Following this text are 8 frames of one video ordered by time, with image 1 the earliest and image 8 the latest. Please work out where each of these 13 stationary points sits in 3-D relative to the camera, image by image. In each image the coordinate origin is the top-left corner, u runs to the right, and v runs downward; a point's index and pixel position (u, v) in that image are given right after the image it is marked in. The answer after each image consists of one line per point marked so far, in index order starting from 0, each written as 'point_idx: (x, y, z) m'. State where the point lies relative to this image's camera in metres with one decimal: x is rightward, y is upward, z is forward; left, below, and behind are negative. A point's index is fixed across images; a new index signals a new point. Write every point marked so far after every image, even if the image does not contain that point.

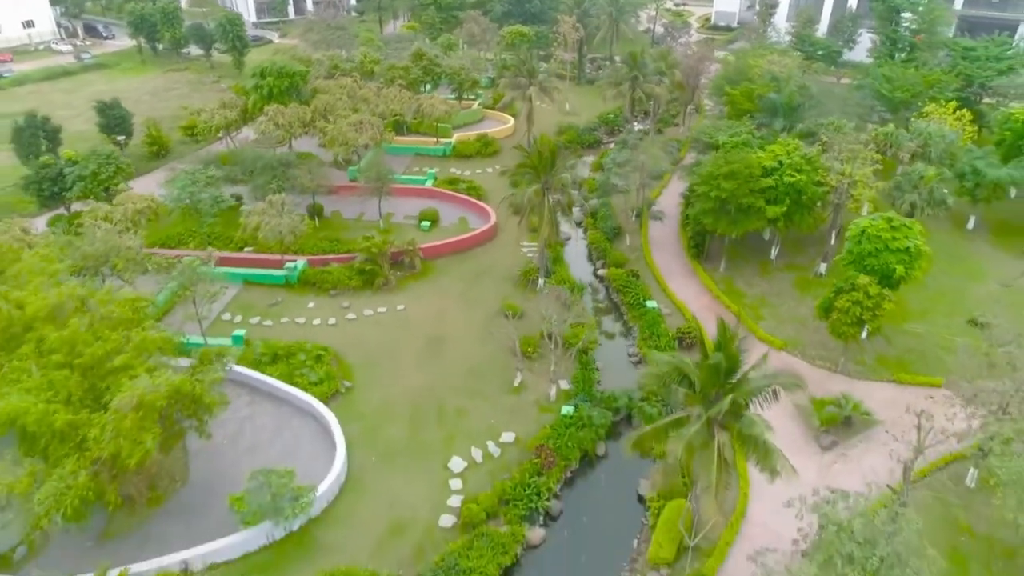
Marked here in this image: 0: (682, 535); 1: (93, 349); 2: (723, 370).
0: (+4.7, -6.8, +17.9) m
1: (-11.5, -1.6, +17.6) m
2: (+5.0, -1.9, +15.5) m
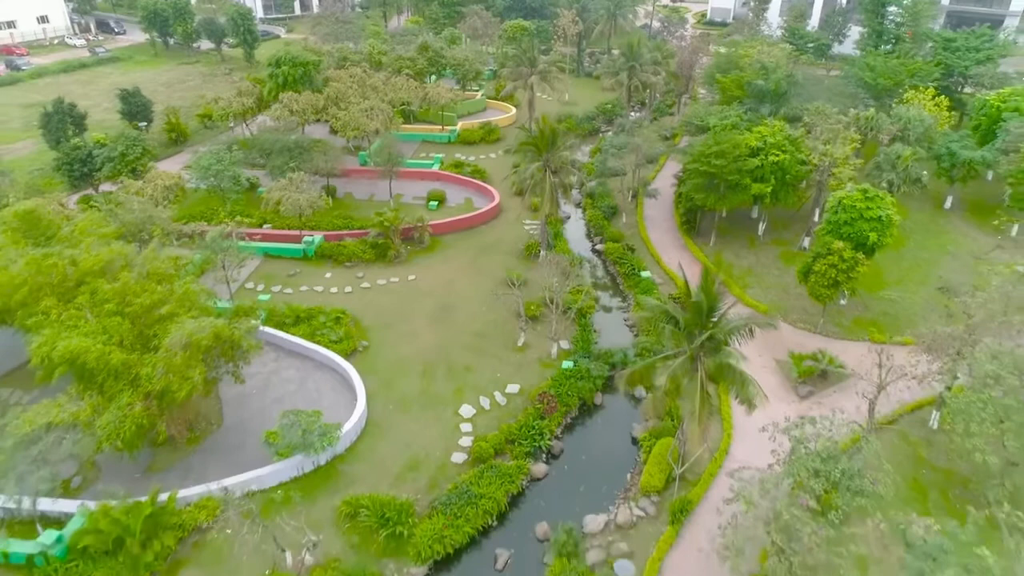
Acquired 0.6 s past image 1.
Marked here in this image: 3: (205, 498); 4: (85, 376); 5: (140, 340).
0: (+4.9, -5.4, +20.0) m
1: (-11.3, -0.3, +19.6) m
2: (+5.2, -0.5, +17.5) m
3: (-8.9, -6.1, +18.4) m
4: (-12.1, -2.4, +18.4) m
5: (-11.1, -1.5, +19.4) m
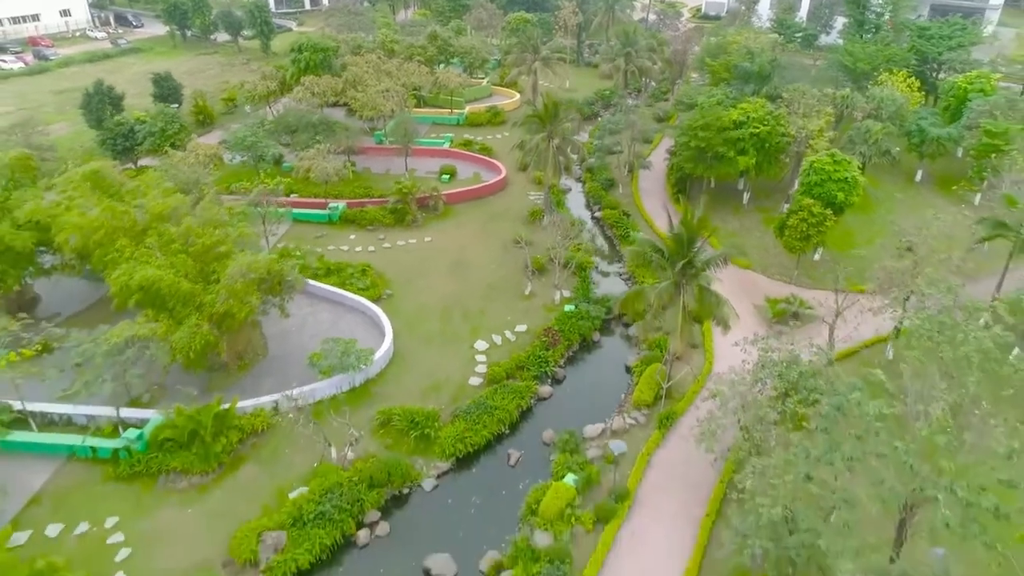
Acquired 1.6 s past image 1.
0: (+5.3, -3.4, +23.1) m
1: (-10.9, +1.8, +22.8) m
2: (+5.6, +1.5, +20.6) m
3: (-8.5, -4.1, +21.6) m
4: (-11.8, -0.4, +21.5) m
5: (-10.8, +0.6, +22.5) m
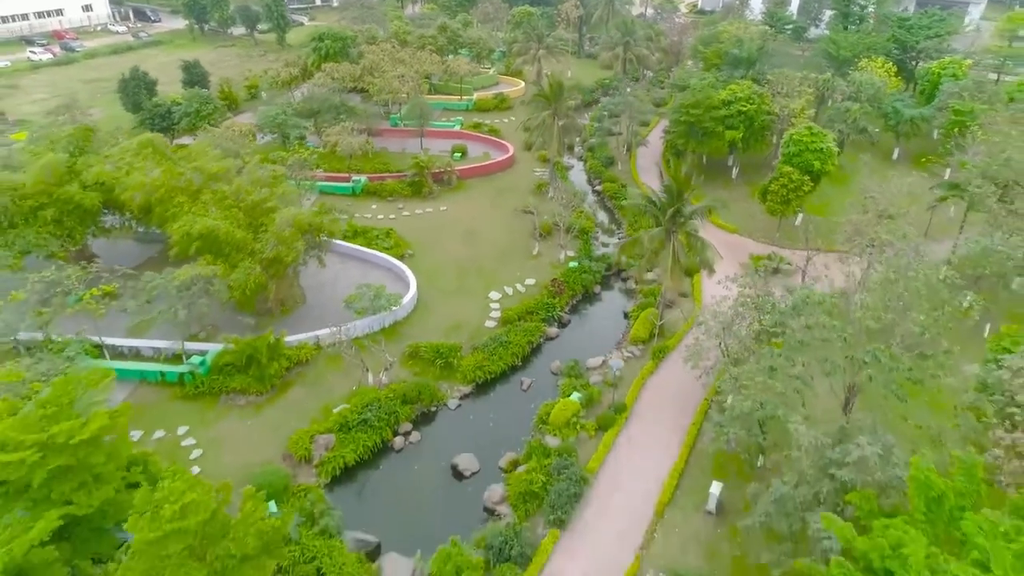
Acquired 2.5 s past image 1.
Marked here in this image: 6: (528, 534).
0: (+5.7, -1.4, +26.3) m
1: (-10.5, +3.7, +25.9) m
2: (+6.0, +3.5, +23.8) m
3: (-8.0, -2.1, +24.7) m
4: (-11.3, +1.6, +24.6) m
5: (-10.3, +2.5, +25.6) m
6: (+0.5, -6.8, +18.0) m
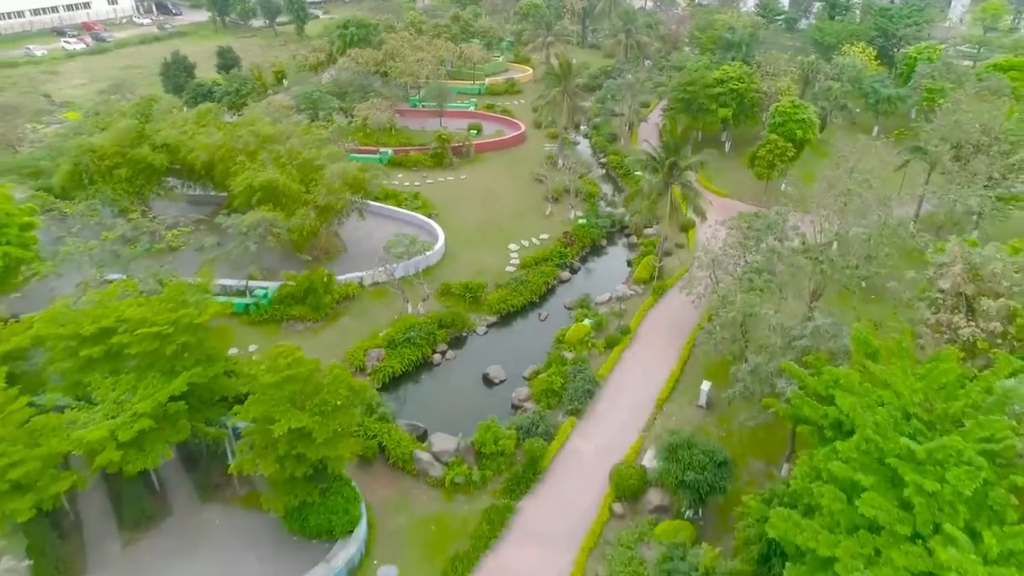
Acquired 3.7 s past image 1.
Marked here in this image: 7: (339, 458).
0: (+6.6, +1.0, +30.0) m
1: (-9.6, +6.2, +29.7) m
2: (+6.9, +5.9, +27.5) m
3: (-7.2, +0.3, +28.5) m
4: (-10.5, +4.0, +28.4) m
5: (-9.5, +4.9, +29.4) m
6: (+1.3, -4.4, +21.8) m
7: (-4.6, -4.4, +17.3) m
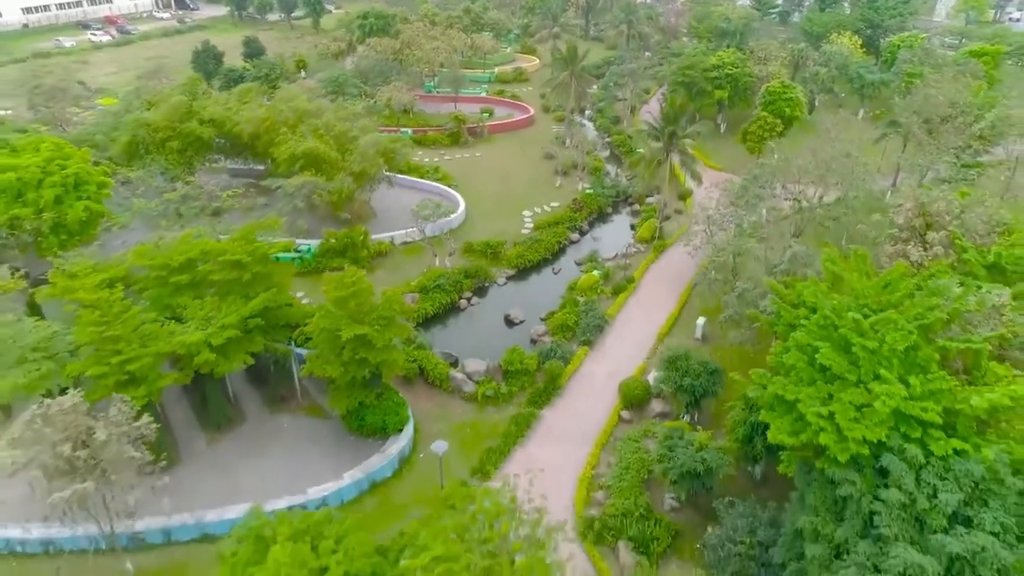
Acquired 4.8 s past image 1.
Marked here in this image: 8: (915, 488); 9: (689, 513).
0: (+7.4, +3.1, +33.3) m
1: (-8.9, +8.2, +32.9) m
2: (+7.7, +8.0, +30.8) m
3: (-6.4, +2.4, +31.7) m
4: (-9.7, +6.1, +31.6) m
5: (-8.7, +7.0, +32.6) m
6: (+2.1, -2.3, +25.1) m
7: (-3.8, -2.4, +20.6) m
8: (+8.0, -4.0, +12.8) m
9: (+5.1, -6.4, +18.5) m
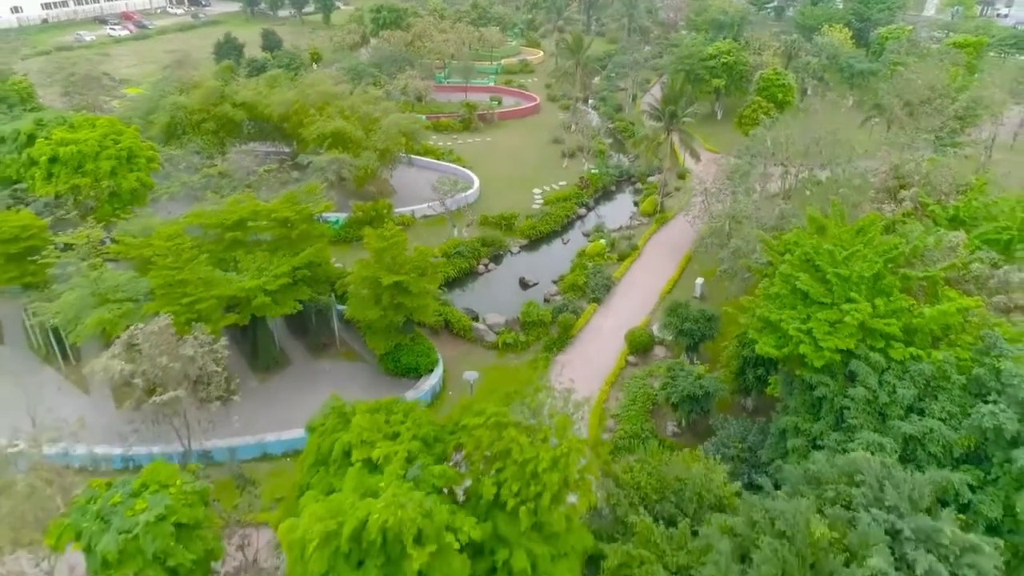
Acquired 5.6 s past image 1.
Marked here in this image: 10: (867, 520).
0: (+8.0, +4.7, +35.9) m
1: (-8.2, +9.8, +35.5) m
2: (+8.3, +9.6, +33.4) m
3: (-5.8, +4.0, +34.2) m
4: (-9.0, +7.7, +34.2) m
5: (-8.0, +8.6, +35.2) m
6: (+2.8, -0.7, +27.6) m
7: (-3.1, -0.7, +23.1) m
8: (+8.7, -2.3, +15.3) m
9: (+5.8, -4.8, +21.1) m
10: (+6.7, -4.3, +12.1) m
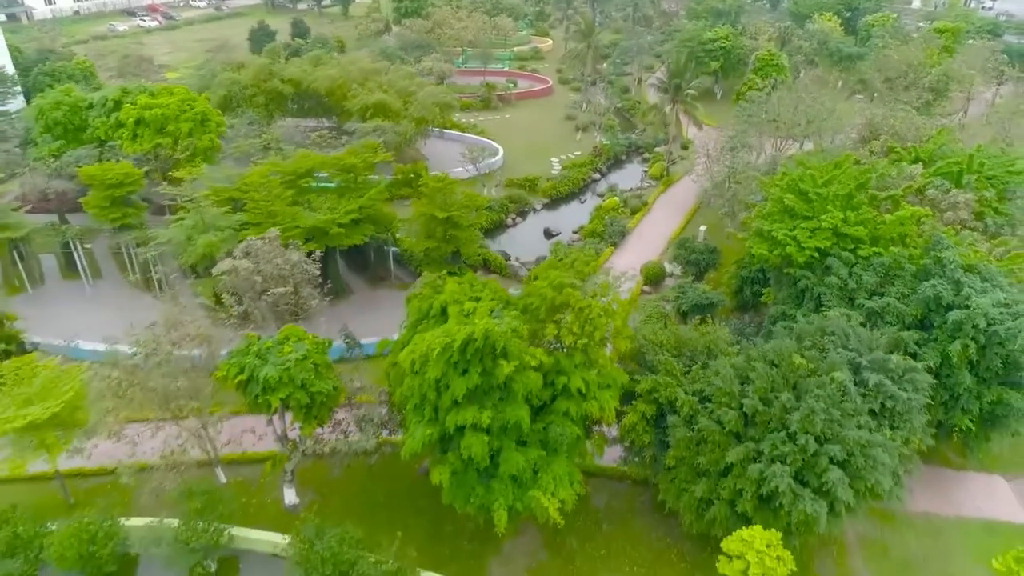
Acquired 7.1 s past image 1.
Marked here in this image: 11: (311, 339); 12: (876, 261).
0: (+9.4, +7.4, +40.0) m
1: (-6.9, +12.5, +39.5) m
2: (+9.7, +12.3, +37.5) m
3: (-4.4, +6.7, +38.3) m
4: (-7.7, +10.4, +38.2) m
5: (-6.7, +11.3, +39.2) m
6: (+4.2, +2.0, +31.7) m
7: (-1.7, +2.0, +27.2) m
8: (+10.1, +0.4, +19.5) m
9: (+7.2, -2.1, +25.2) m
10: (+8.1, -1.6, +16.2) m
11: (-5.4, -1.4, +17.4) m
12: (+11.0, +0.8, +19.5) m
